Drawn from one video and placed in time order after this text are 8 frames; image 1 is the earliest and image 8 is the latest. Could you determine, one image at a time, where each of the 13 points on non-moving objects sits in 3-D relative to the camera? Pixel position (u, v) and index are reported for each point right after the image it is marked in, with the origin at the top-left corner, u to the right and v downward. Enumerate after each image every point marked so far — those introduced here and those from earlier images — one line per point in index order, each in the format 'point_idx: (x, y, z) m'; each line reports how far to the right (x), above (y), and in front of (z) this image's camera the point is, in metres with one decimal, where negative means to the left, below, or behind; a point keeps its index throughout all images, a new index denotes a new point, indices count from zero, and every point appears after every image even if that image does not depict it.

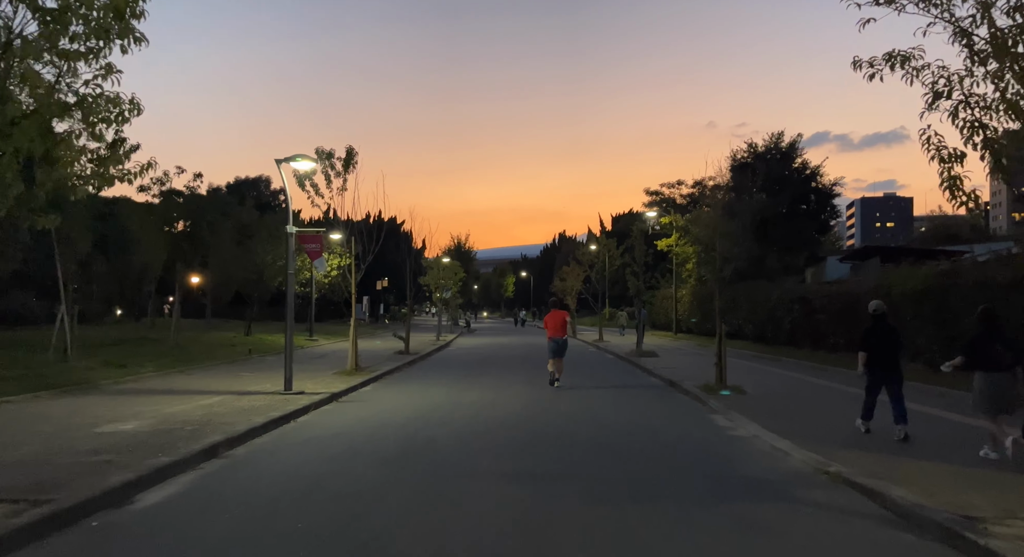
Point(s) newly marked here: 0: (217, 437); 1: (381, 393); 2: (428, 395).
0: (-3.6, -1.9, +8.6) m
1: (-2.7, -2.5, +14.9) m
2: (-1.7, -2.4, +14.6) m
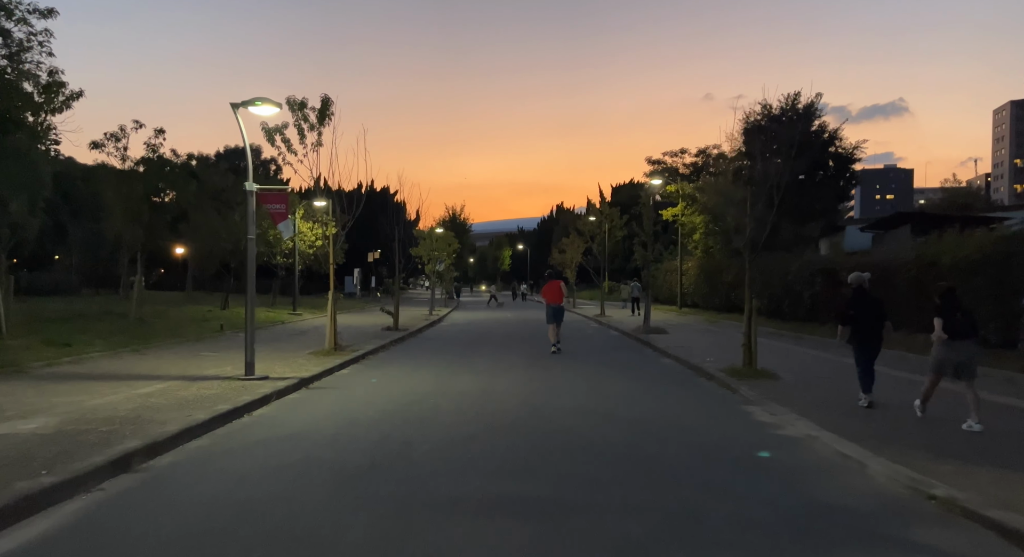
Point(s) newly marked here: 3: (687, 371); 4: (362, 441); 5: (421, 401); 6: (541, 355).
0: (-3.6, -1.6, +6.8) m
1: (-2.8, -1.9, +13.0) m
2: (-1.7, -1.8, +12.8) m
3: (+3.4, -1.8, +13.8) m
4: (-1.6, -1.8, +7.7) m
5: (-1.3, -1.8, +10.4) m
6: (+0.7, -1.9, +17.2) m
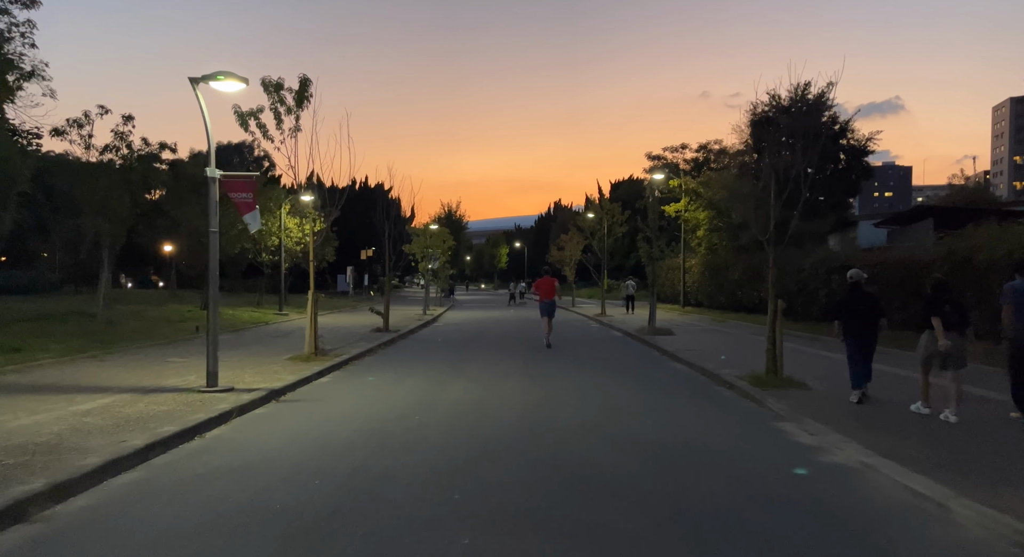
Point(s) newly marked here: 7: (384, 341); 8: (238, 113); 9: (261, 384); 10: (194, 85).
0: (-3.6, -1.6, +5.5) m
1: (-2.8, -1.8, +11.7) m
2: (-1.8, -1.8, +11.5) m
3: (+3.4, -1.8, +12.5) m
4: (-1.7, -1.8, +6.4) m
5: (-1.4, -1.8, +9.1) m
6: (+0.6, -1.8, +16.0) m
7: (-3.4, -1.7, +18.7) m
8: (-5.4, +3.3, +13.7) m
9: (-3.9, -1.6, +10.7) m
10: (-4.5, +2.7, +9.9) m
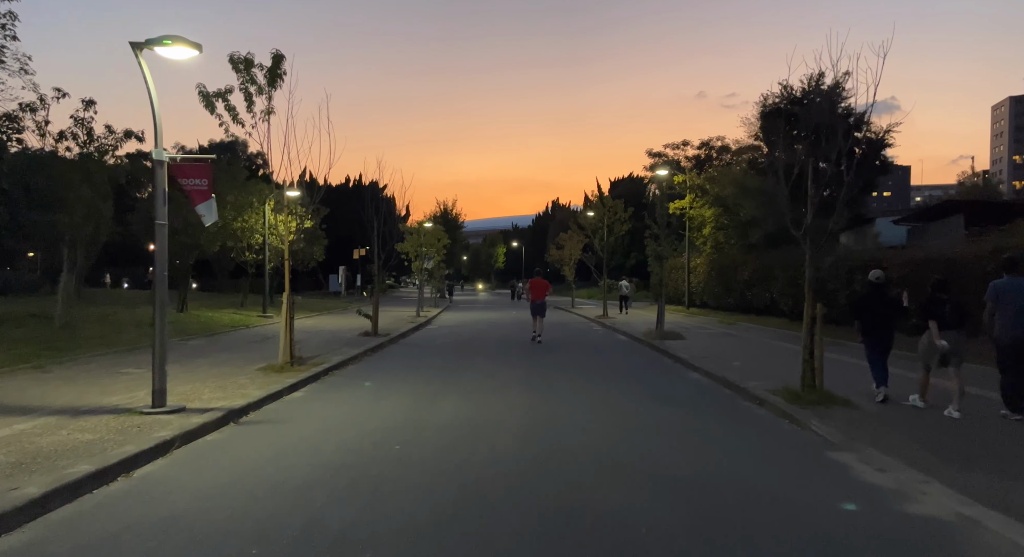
0: (-3.6, -1.6, +4.0) m
1: (-2.8, -1.8, +10.2) m
2: (-1.8, -1.8, +10.0) m
3: (+3.4, -1.8, +11.0) m
4: (-1.6, -1.8, +4.9) m
5: (-1.4, -1.8, +7.6) m
6: (+0.6, -1.8, +14.5) m
7: (-3.5, -1.7, +17.3) m
8: (-5.4, +3.2, +12.2) m
9: (-3.9, -1.6, +9.3) m
10: (-4.5, +2.7, +8.5) m
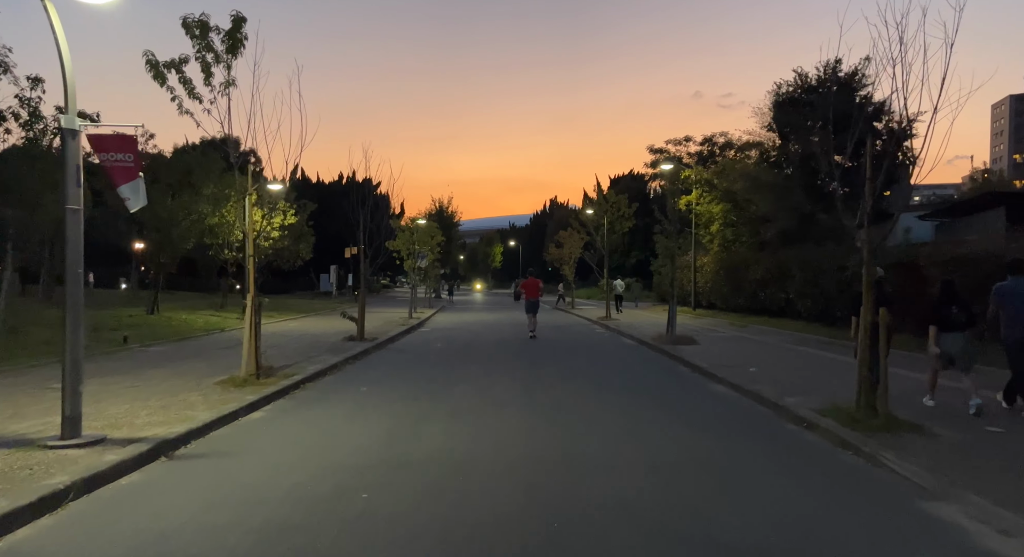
0: (-3.6, -1.6, +2.3) m
1: (-2.8, -1.8, +8.6) m
2: (-1.8, -1.8, +8.4) m
3: (+3.3, -1.8, +9.4) m
4: (-1.6, -1.8, +3.2) m
5: (-1.4, -1.8, +5.9) m
6: (+0.6, -1.8, +12.8) m
7: (-3.5, -1.7, +15.6) m
8: (-5.4, +3.3, +10.5) m
9: (-3.9, -1.6, +7.6) m
10: (-4.5, +2.7, +6.8) m
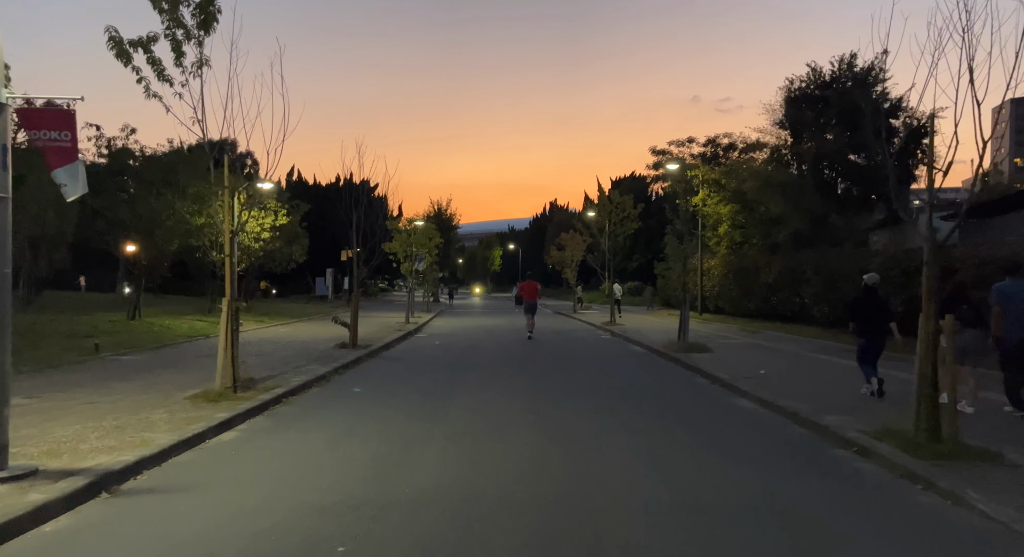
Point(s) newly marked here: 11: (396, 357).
0: (-3.5, -1.6, +1.2) m
1: (-2.8, -1.8, +7.5) m
2: (-1.7, -1.8, +7.3) m
3: (+3.4, -1.8, +8.3) m
4: (-1.6, -1.8, +2.1) m
5: (-1.3, -1.8, +4.8) m
6: (+0.6, -1.9, +11.8) m
7: (-3.5, -1.7, +14.5) m
8: (-5.4, +3.2, +9.4) m
9: (-3.8, -1.6, +6.5) m
10: (-4.4, +2.7, +5.7) m
11: (-2.8, -1.9, +16.7) m
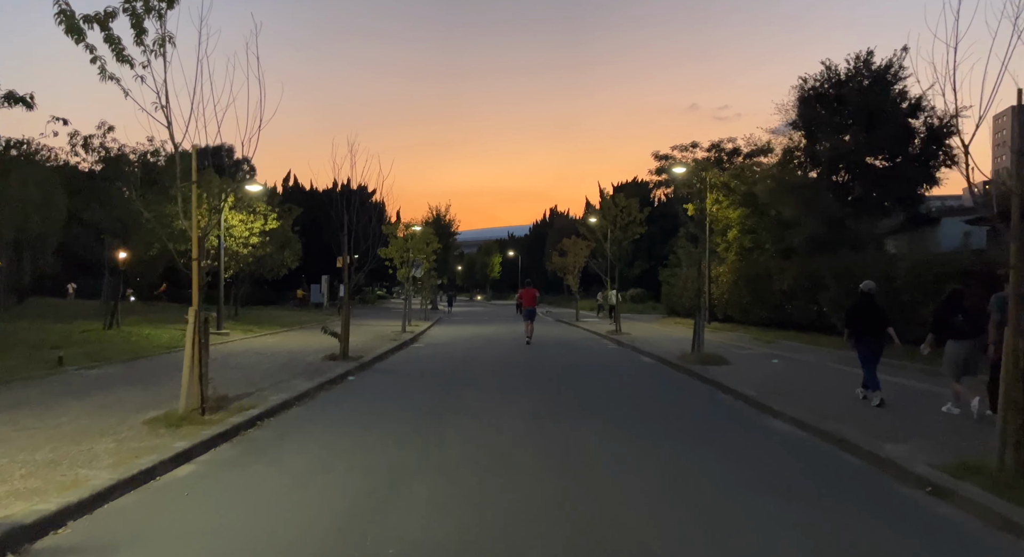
0: (-3.5, -1.5, 0.0) m
1: (-2.7, -1.9, +6.3) m
2: (-1.6, -1.9, +6.1) m
3: (+3.5, -1.9, +7.1) m
4: (-1.5, -1.8, +1.0) m
5: (-1.2, -1.8, +3.7) m
6: (+0.7, -2.0, +10.6) m
7: (-3.4, -1.9, +13.3) m
8: (-5.3, +3.1, +8.3) m
9: (-3.7, -1.7, +5.3) m
10: (-4.4, +2.7, +4.6) m
11: (-2.7, -2.0, +15.5) m
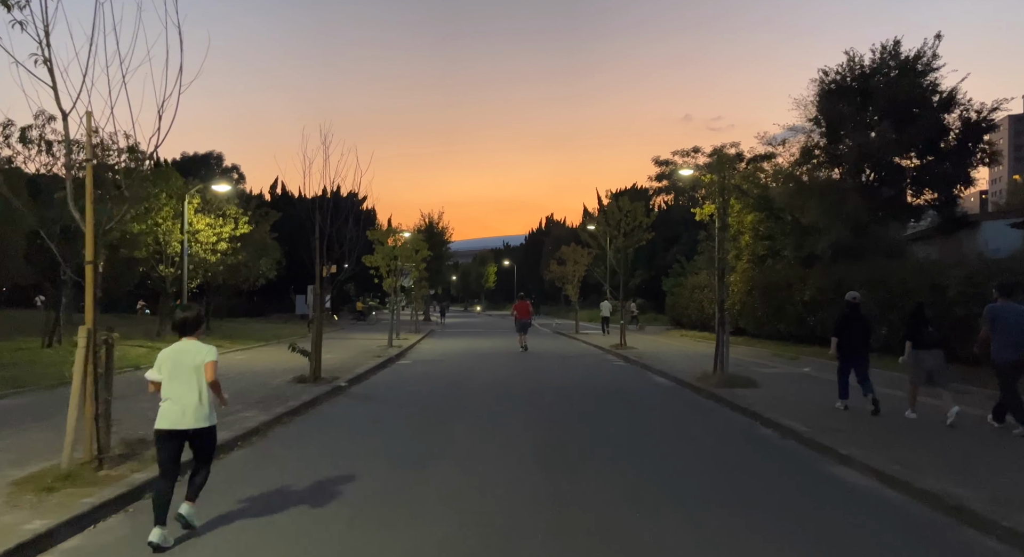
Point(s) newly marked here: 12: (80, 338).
0: (-3.4, -1.5, -2.1) m
1: (-2.7, -2.0, +4.1) m
2: (-1.6, -1.9, +4.0) m
3: (+3.5, -2.0, +5.1) m
4: (-1.4, -1.7, -1.2) m
5: (-1.2, -1.8, +1.5) m
6: (+0.7, -2.1, +8.5) m
7: (-3.5, -2.0, +11.2) m
8: (-5.3, +3.1, +6.2) m
9: (-3.7, -1.7, +3.2) m
10: (-4.4, +2.7, +2.5) m
11: (-2.8, -2.2, +13.4) m
12: (-3.9, -0.5, +6.5) m
